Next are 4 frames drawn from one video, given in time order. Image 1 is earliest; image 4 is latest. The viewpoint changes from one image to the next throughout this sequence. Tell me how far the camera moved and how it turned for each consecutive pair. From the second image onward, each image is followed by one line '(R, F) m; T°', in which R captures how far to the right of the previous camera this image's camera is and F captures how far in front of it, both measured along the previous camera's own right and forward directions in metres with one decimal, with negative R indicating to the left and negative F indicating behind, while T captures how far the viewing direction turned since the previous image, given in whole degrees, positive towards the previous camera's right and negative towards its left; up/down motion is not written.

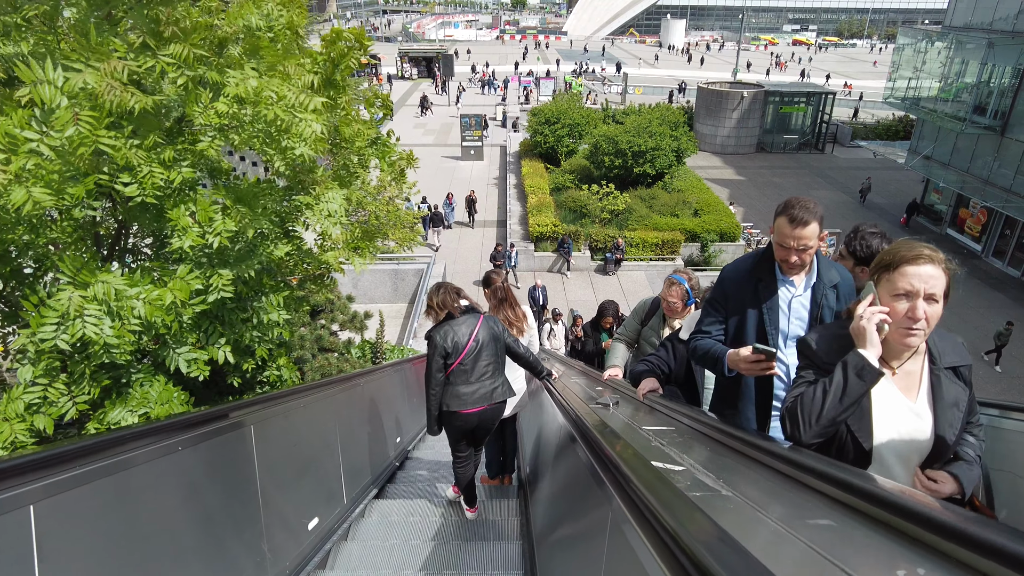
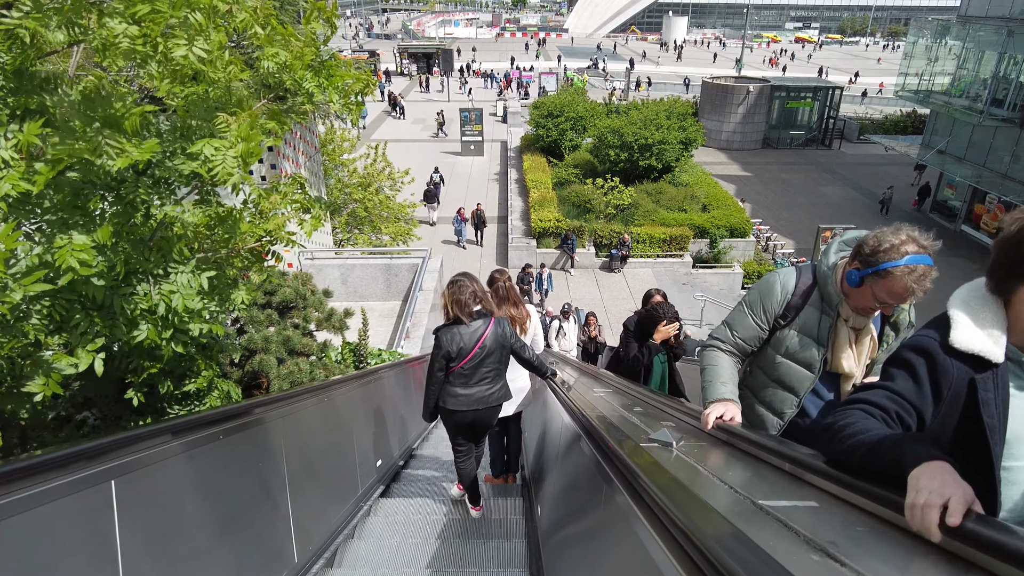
(0.0, +0.6) m; 0°
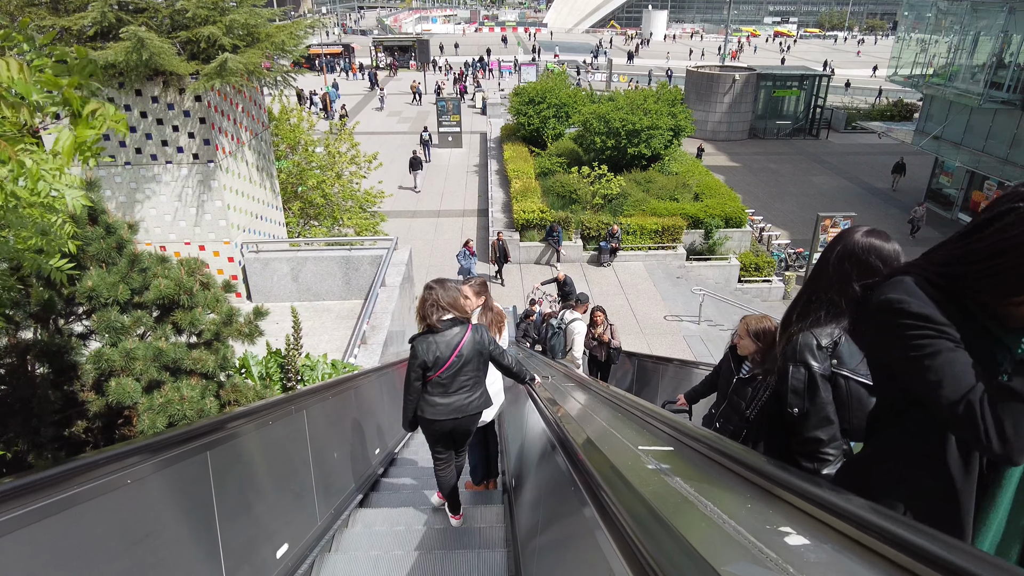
(0.0, +1.0) m; +2°
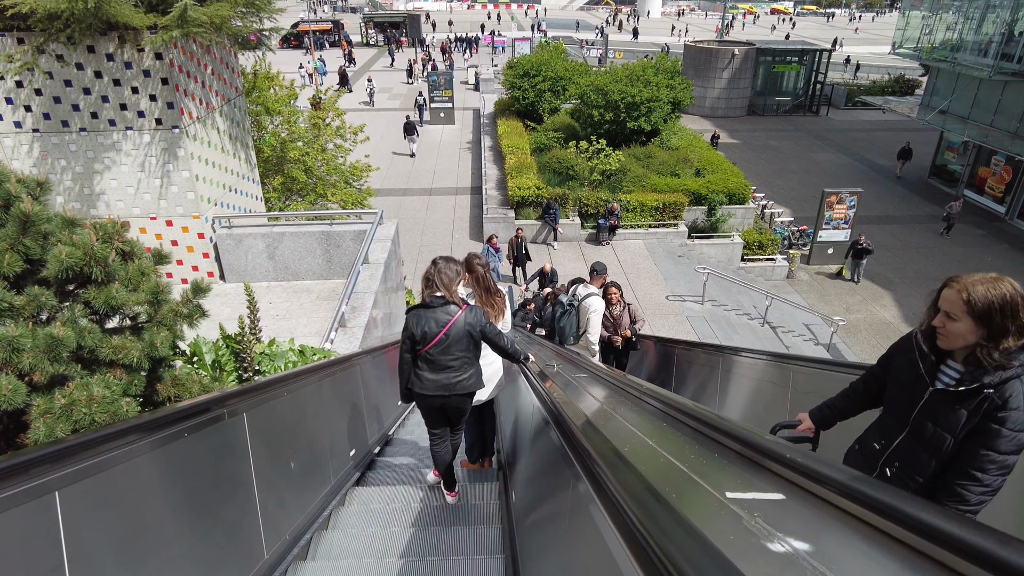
(0.0, +0.5) m; +1°
